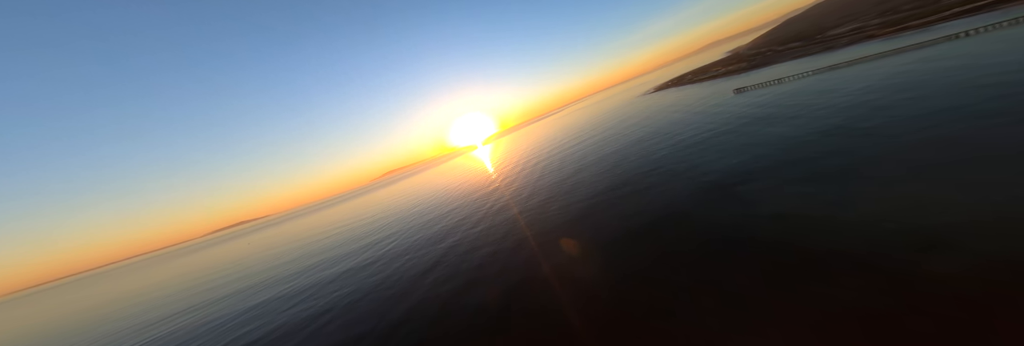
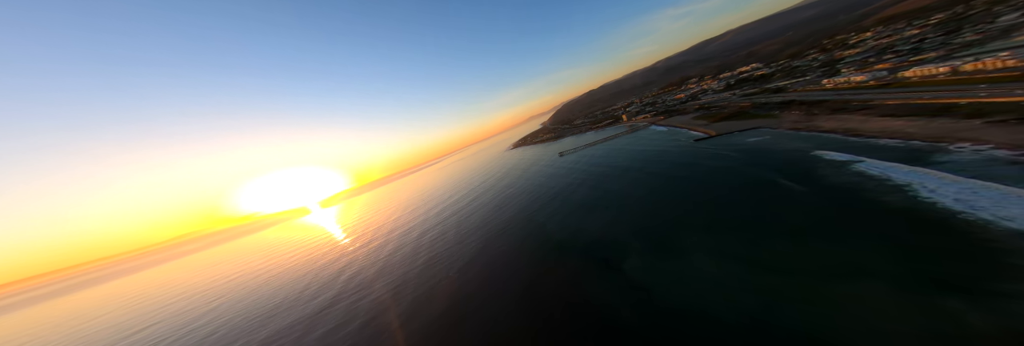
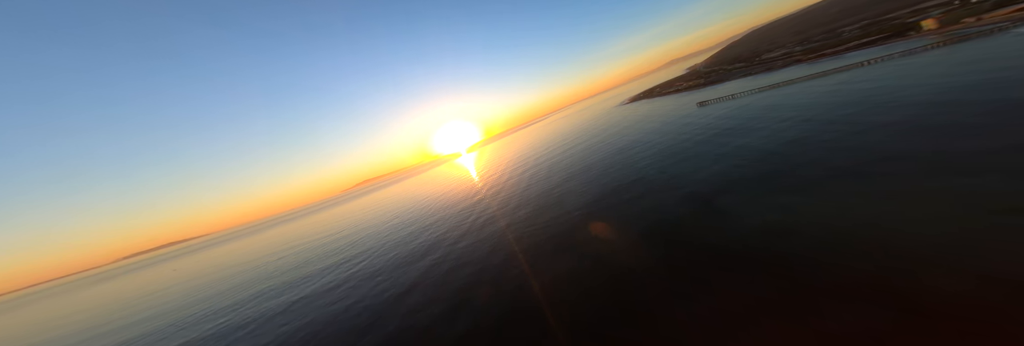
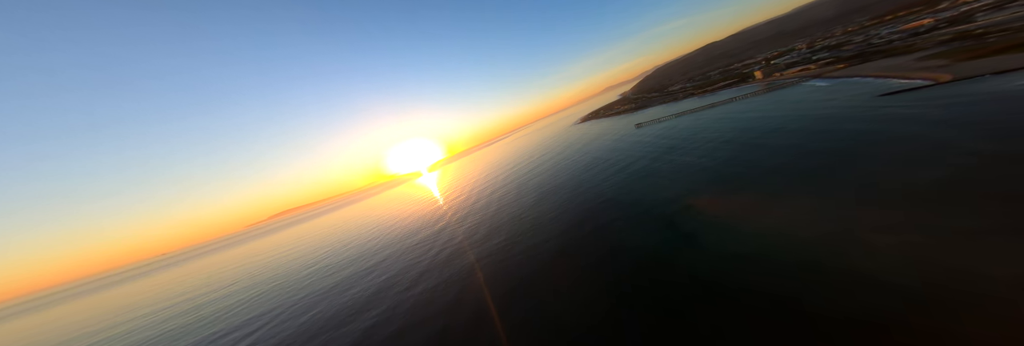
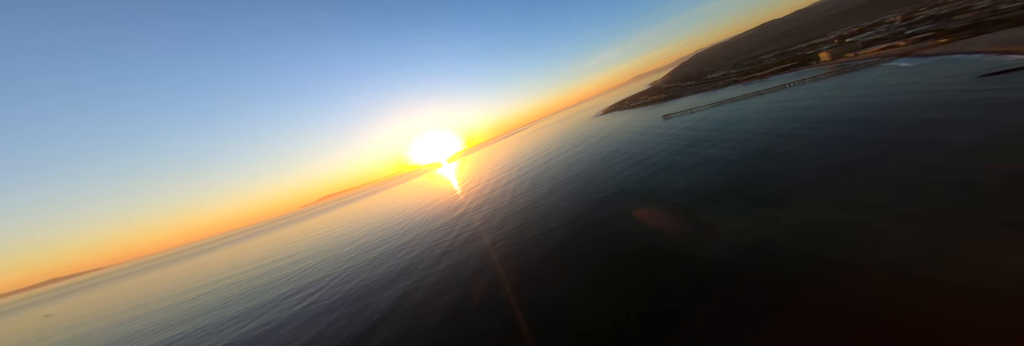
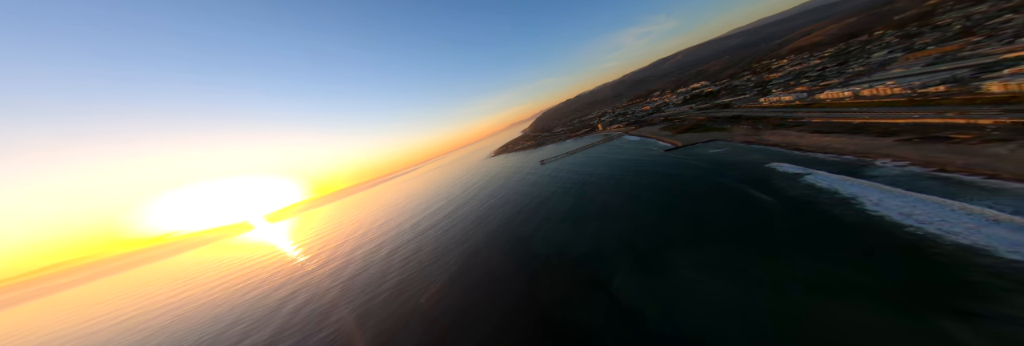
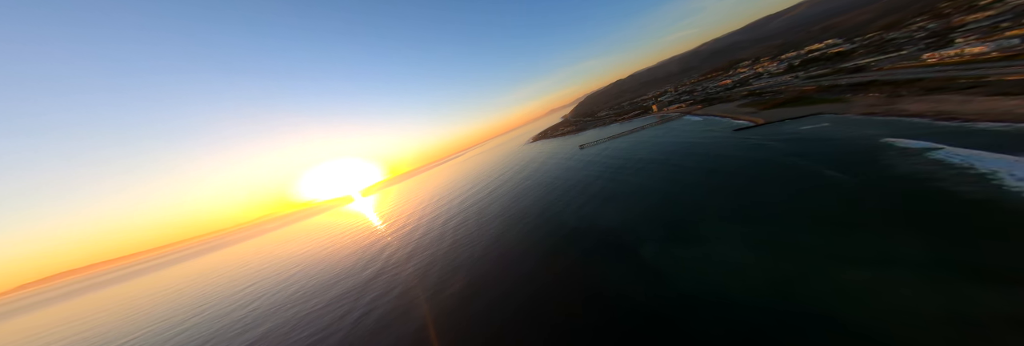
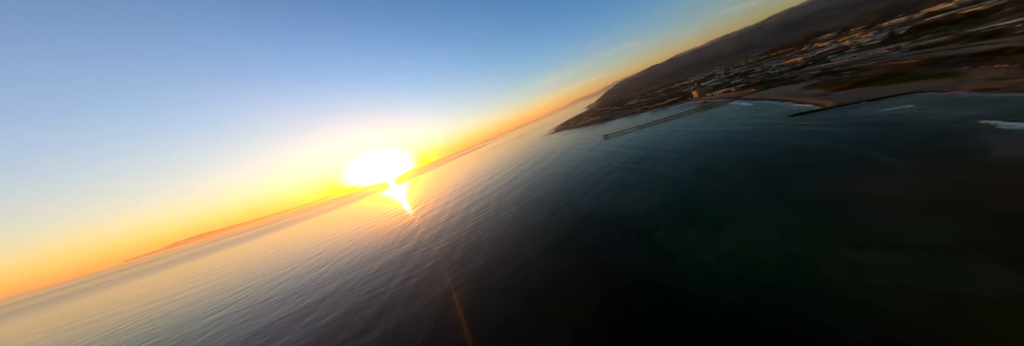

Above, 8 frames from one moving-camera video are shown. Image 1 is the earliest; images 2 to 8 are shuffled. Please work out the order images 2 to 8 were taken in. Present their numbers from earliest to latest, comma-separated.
3, 5, 4, 8, 7, 2, 6
